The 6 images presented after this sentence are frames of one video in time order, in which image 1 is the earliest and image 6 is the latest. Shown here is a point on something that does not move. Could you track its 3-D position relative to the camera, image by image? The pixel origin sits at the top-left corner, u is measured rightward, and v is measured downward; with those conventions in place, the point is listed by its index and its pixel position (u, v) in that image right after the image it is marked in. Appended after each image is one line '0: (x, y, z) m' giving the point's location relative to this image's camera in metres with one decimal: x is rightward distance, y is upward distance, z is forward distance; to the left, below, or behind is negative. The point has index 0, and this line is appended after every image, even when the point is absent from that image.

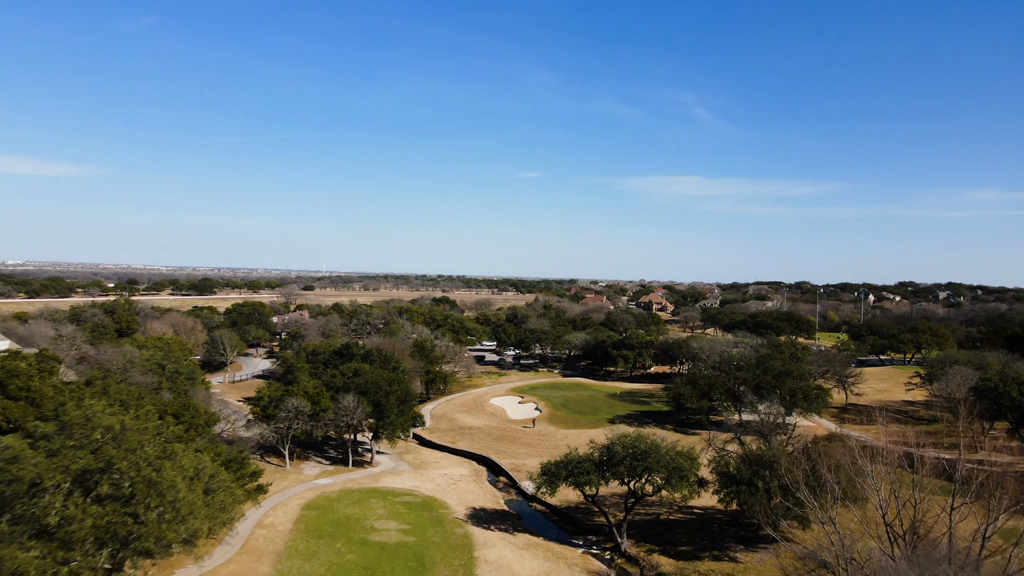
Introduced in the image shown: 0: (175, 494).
0: (-7.0, -4.3, +15.2) m
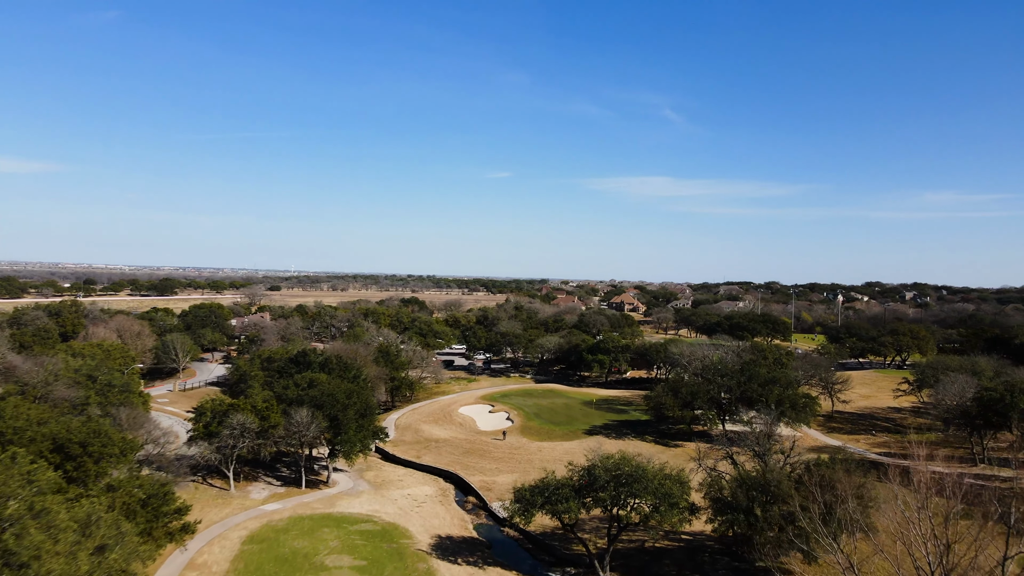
0: (-7.5, -4.4, +11.8) m
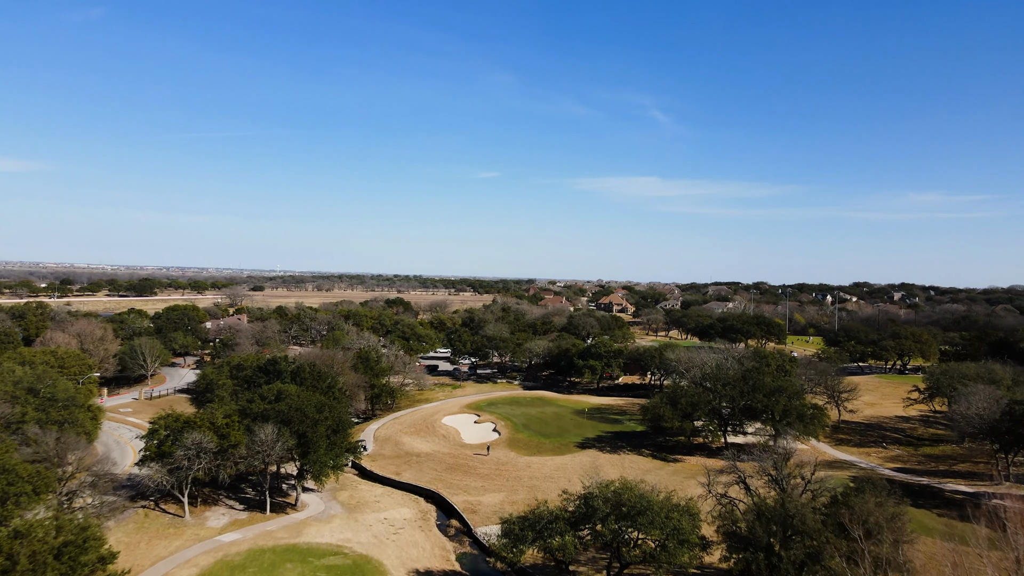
0: (-7.7, -4.6, +8.6) m
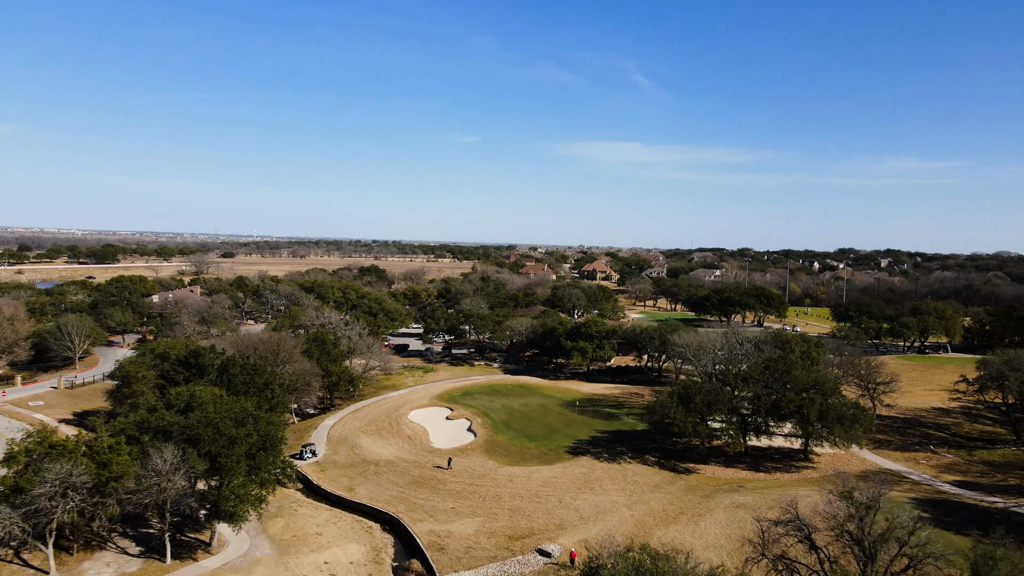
0: (-7.9, -4.9, +1.3) m
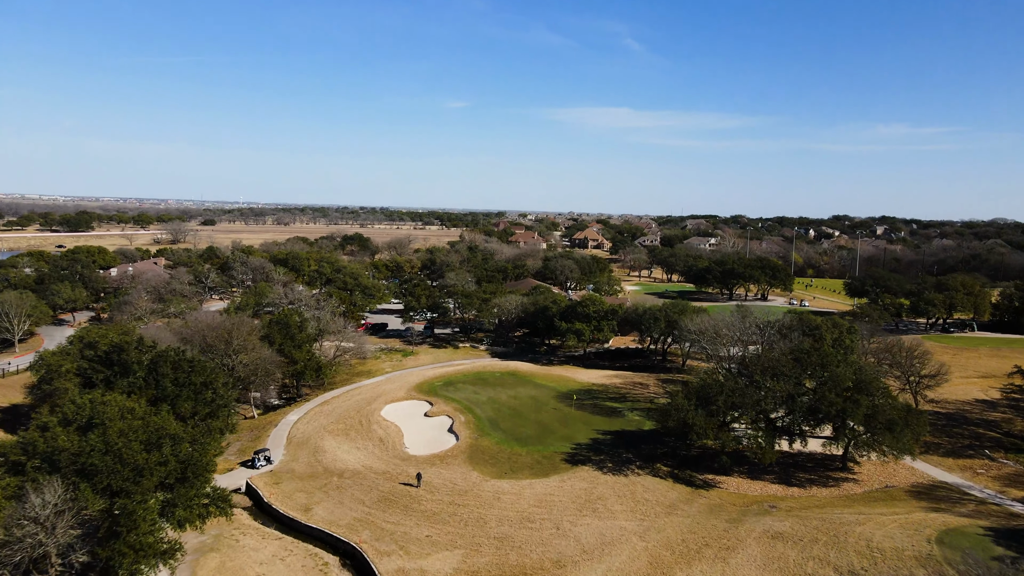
0: (-7.9, -5.6, -4.1) m
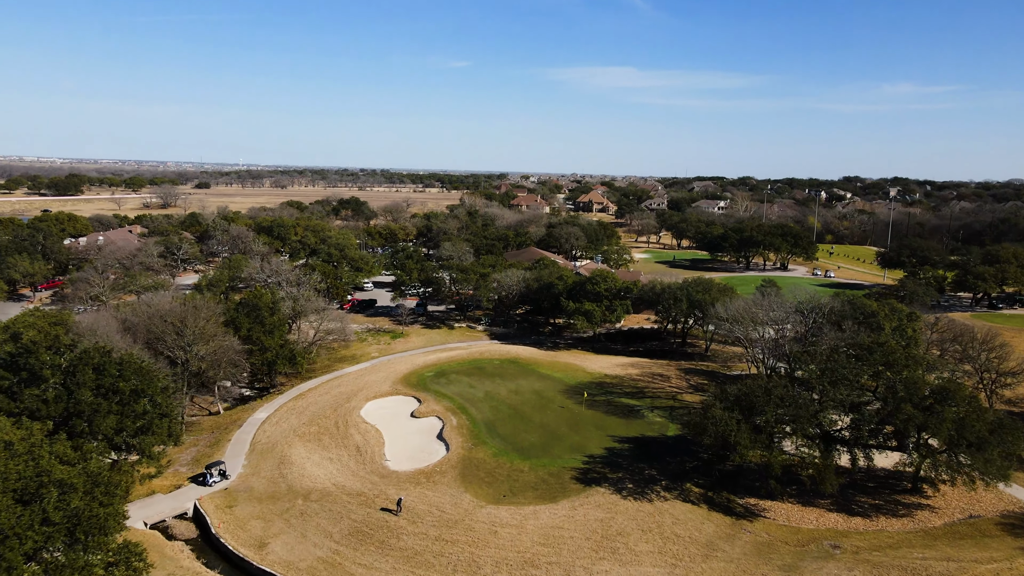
0: (-8.0, -6.8, -9.0) m
